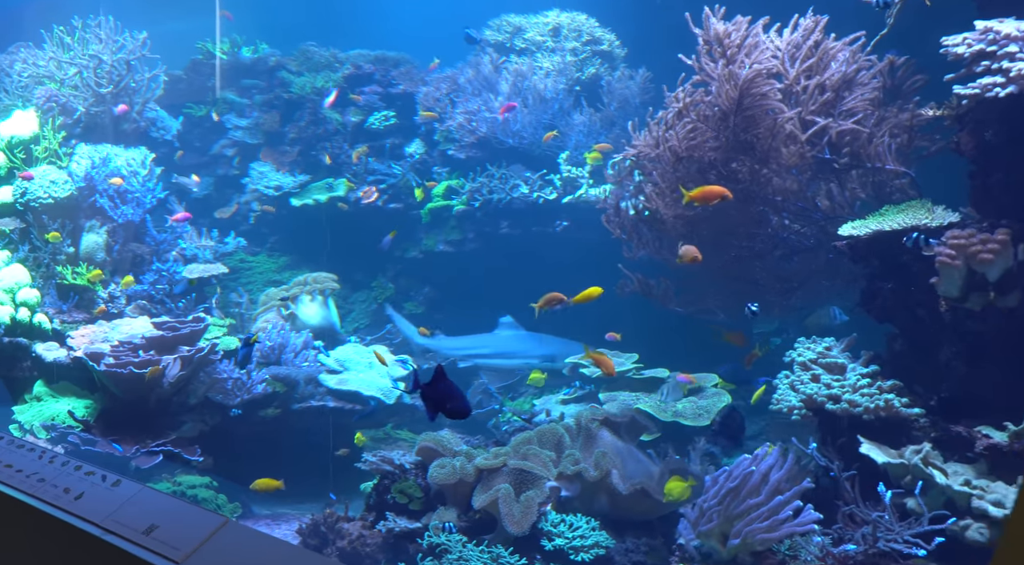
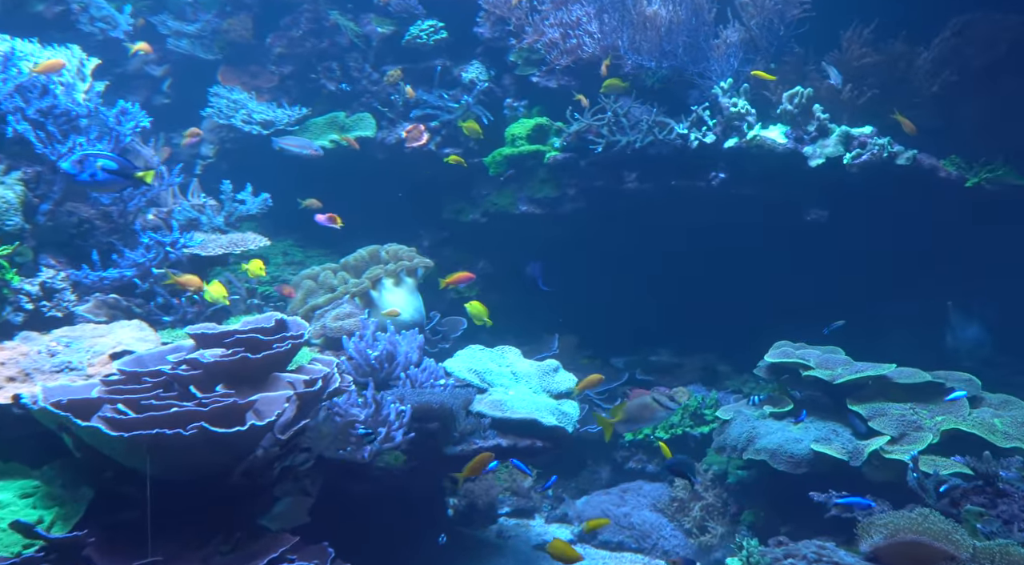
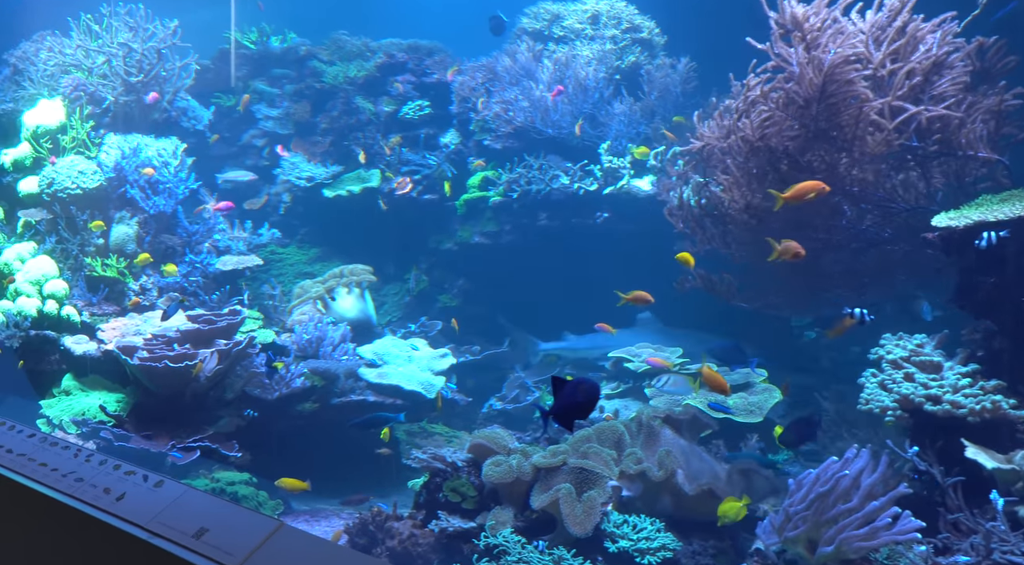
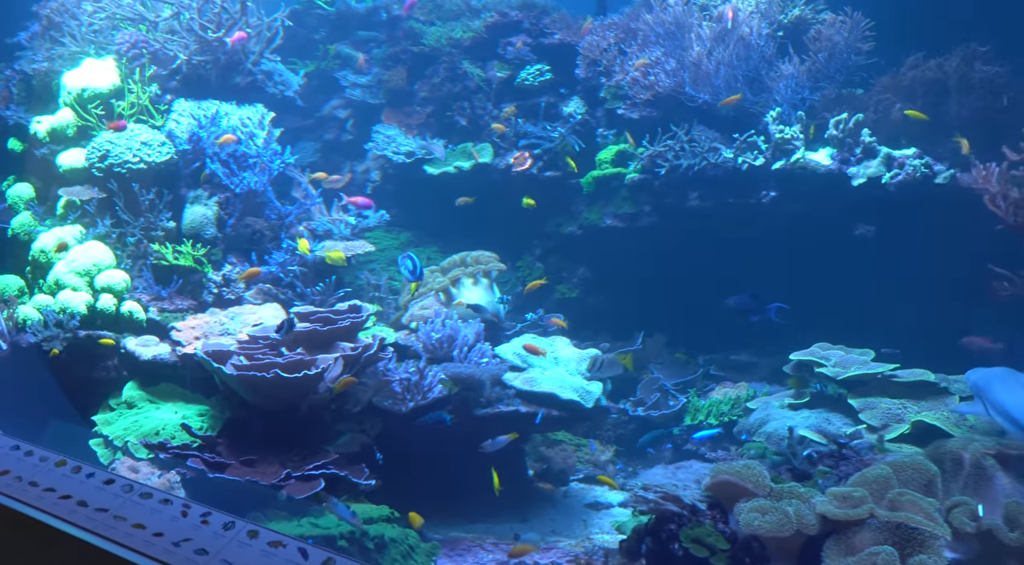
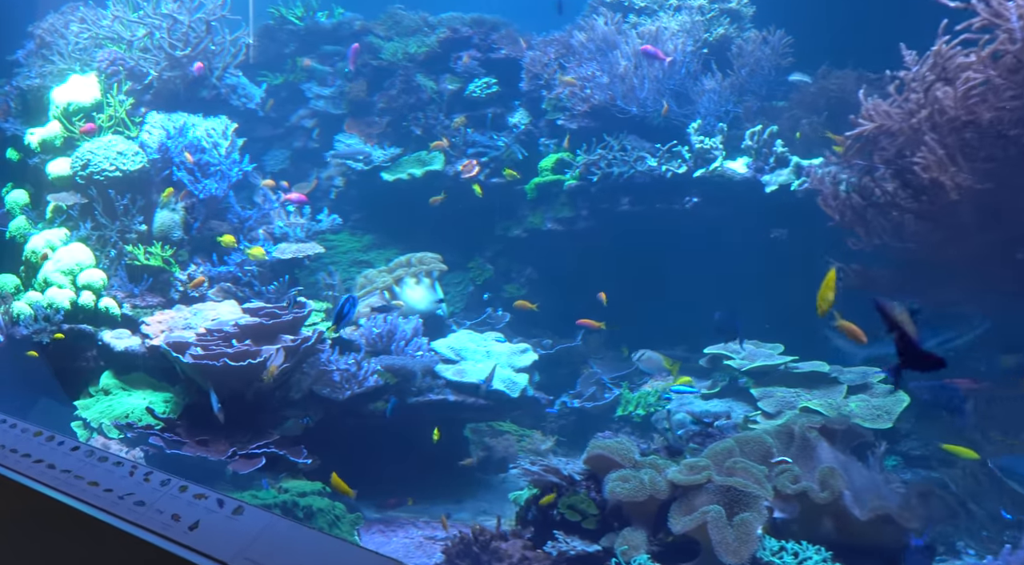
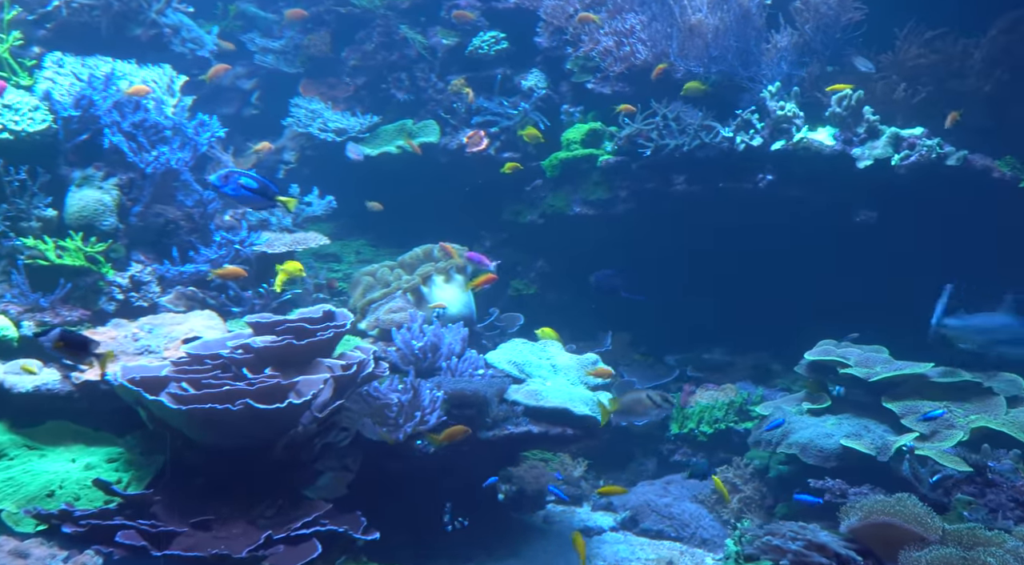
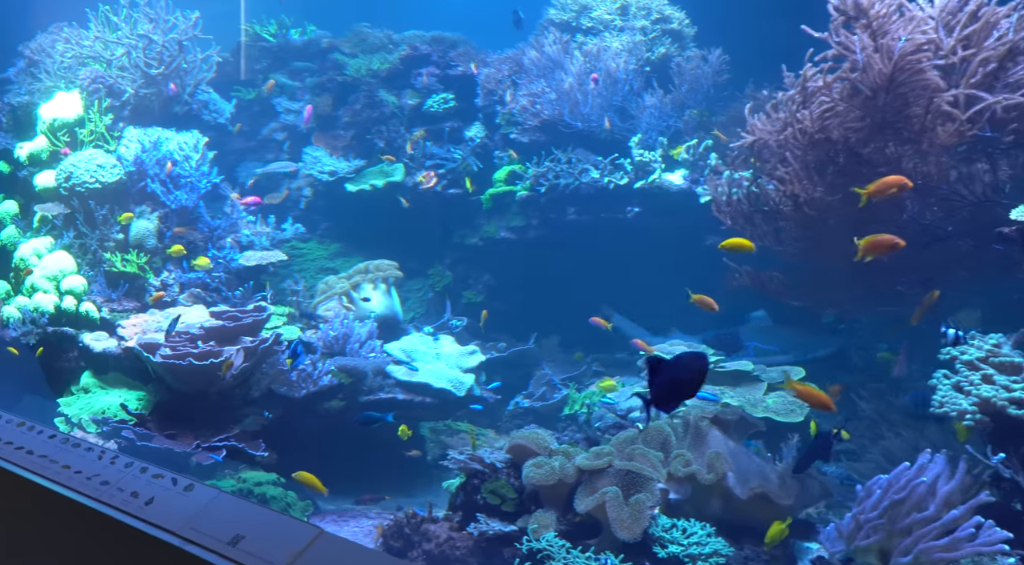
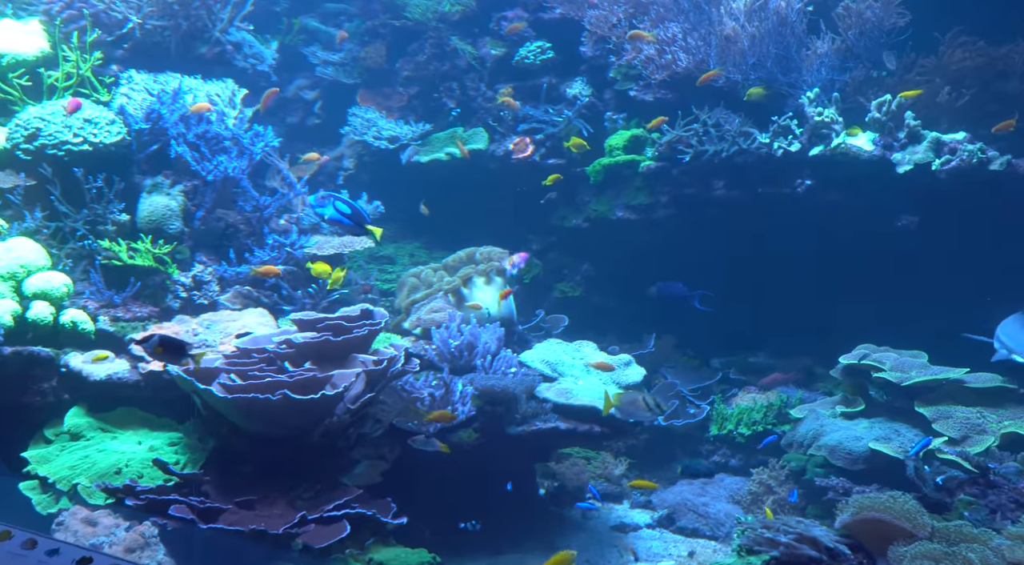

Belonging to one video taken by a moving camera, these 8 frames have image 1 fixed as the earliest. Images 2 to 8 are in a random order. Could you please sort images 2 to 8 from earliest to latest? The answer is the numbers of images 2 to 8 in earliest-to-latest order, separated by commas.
3, 7, 5, 4, 8, 6, 2
